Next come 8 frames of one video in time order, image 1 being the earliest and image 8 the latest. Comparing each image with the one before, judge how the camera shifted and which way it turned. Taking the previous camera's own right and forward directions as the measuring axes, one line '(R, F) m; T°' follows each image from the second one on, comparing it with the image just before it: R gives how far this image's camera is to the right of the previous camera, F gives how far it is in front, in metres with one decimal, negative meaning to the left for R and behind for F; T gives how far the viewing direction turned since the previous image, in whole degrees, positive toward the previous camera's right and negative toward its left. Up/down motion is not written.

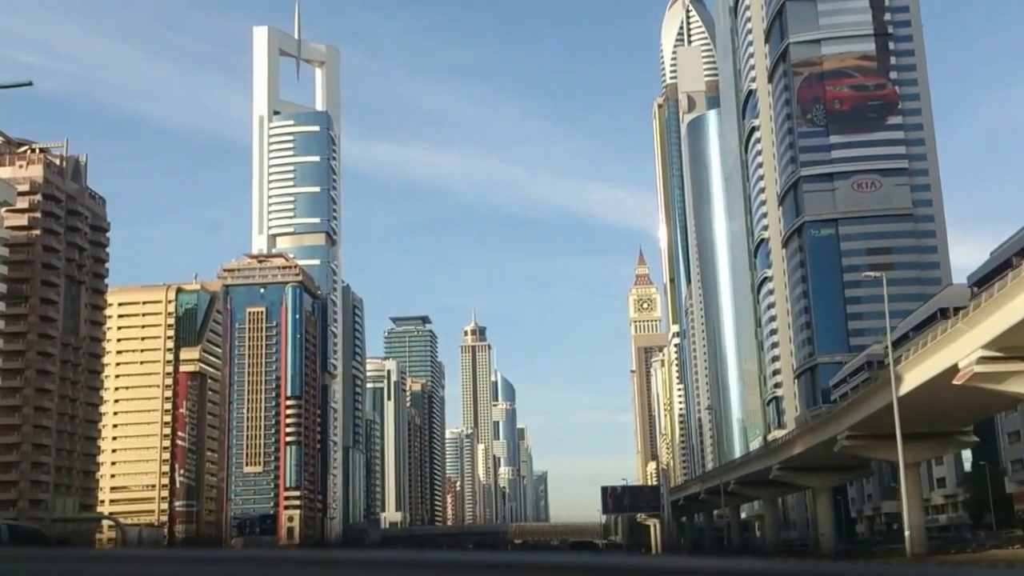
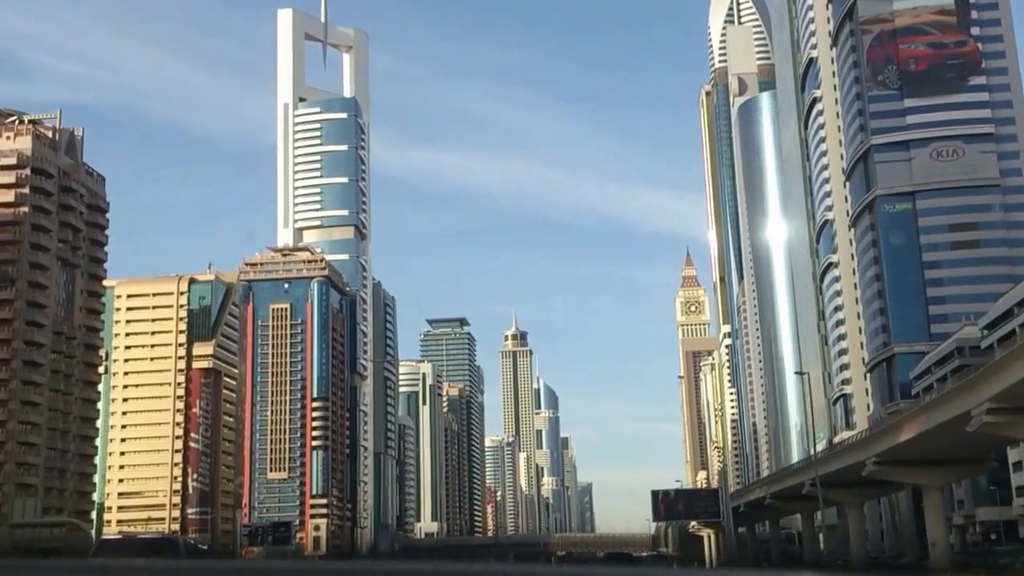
(+0.9, +18.4) m; -2°
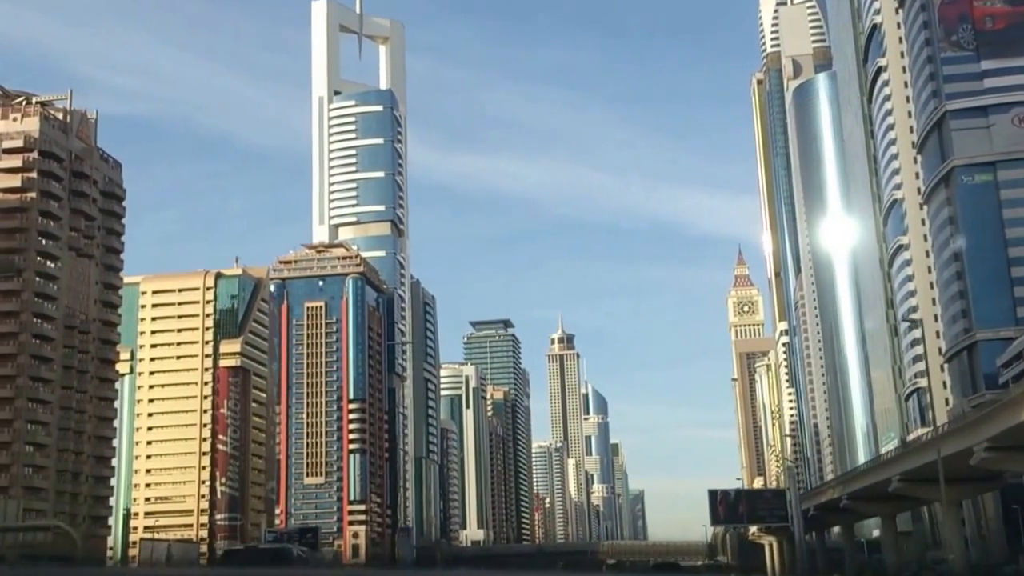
(+0.7, +12.5) m; -3°
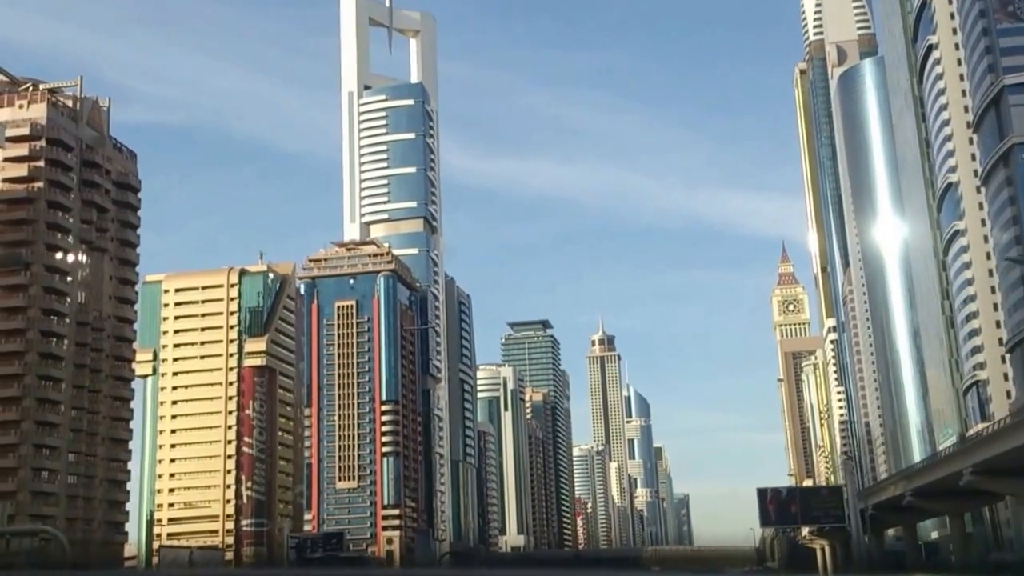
(+1.4, +8.1) m; -2°
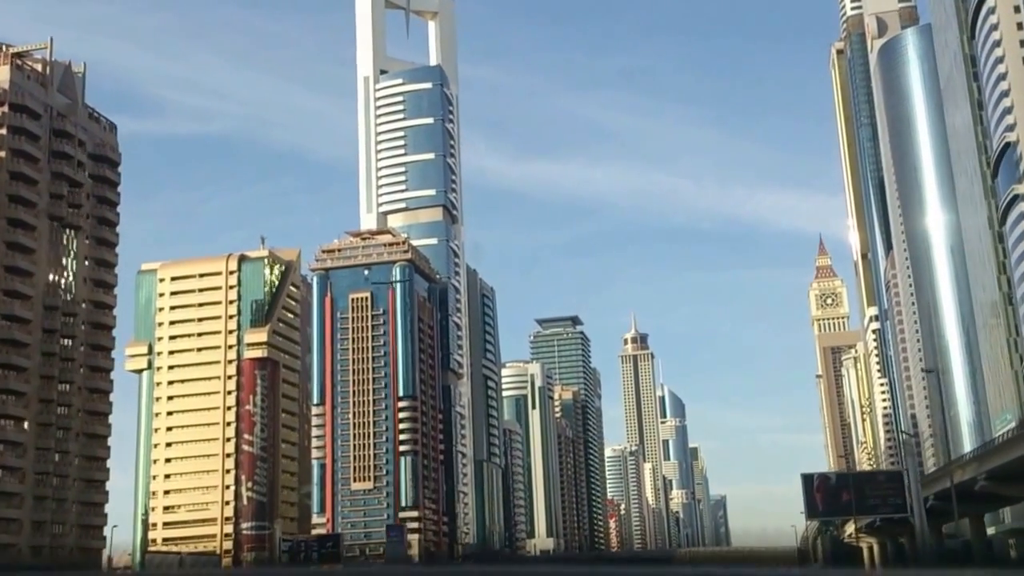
(+2.5, +14.1) m; -2°
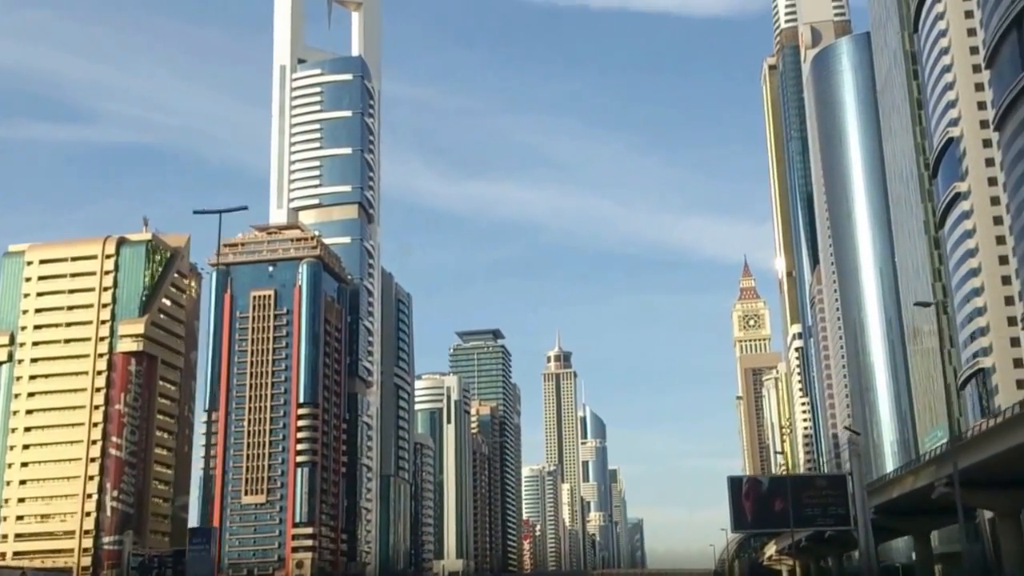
(+3.0, +13.9) m; +4°
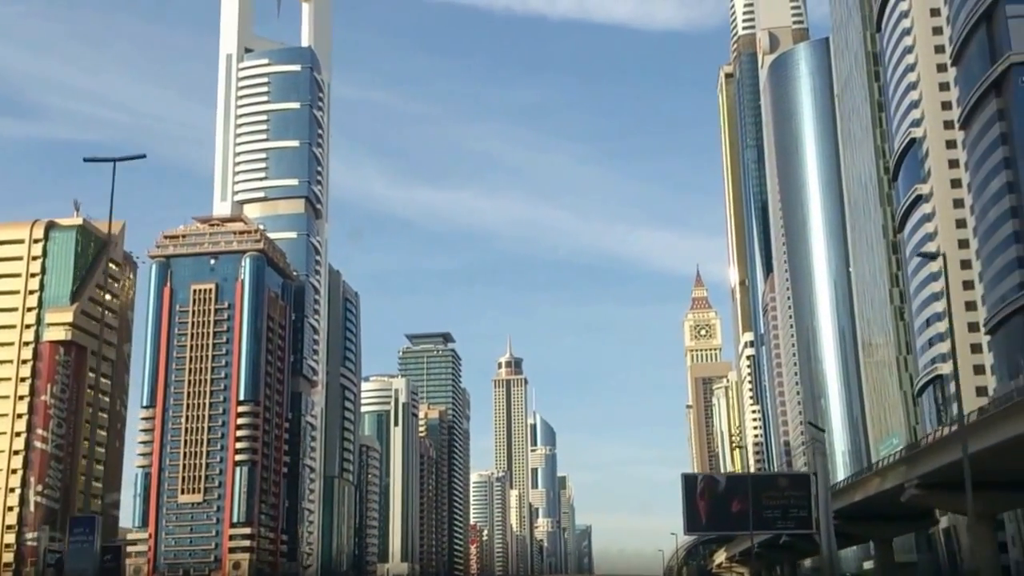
(+0.7, +4.3) m; +3°
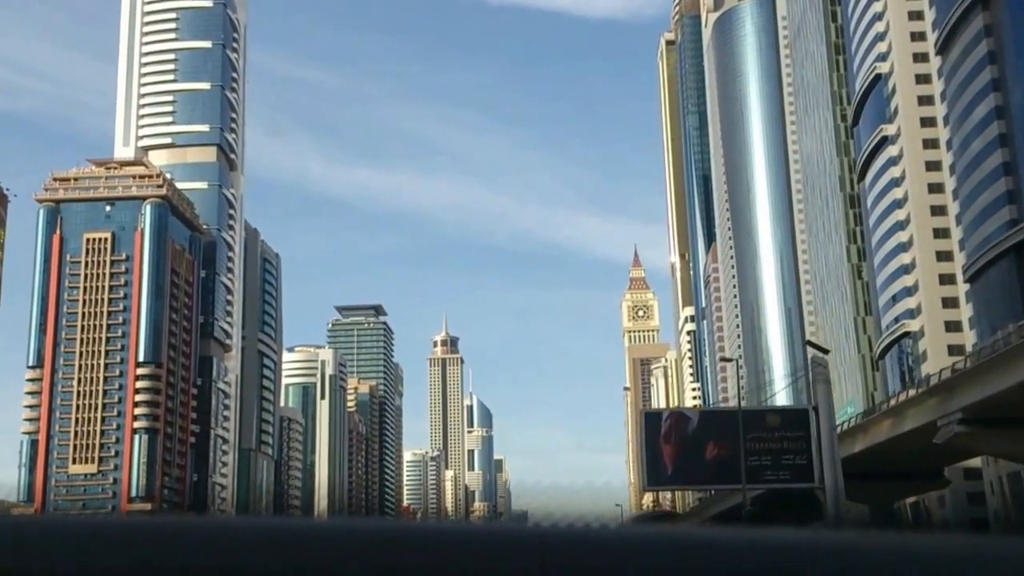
(+1.6, +16.9) m; +3°
